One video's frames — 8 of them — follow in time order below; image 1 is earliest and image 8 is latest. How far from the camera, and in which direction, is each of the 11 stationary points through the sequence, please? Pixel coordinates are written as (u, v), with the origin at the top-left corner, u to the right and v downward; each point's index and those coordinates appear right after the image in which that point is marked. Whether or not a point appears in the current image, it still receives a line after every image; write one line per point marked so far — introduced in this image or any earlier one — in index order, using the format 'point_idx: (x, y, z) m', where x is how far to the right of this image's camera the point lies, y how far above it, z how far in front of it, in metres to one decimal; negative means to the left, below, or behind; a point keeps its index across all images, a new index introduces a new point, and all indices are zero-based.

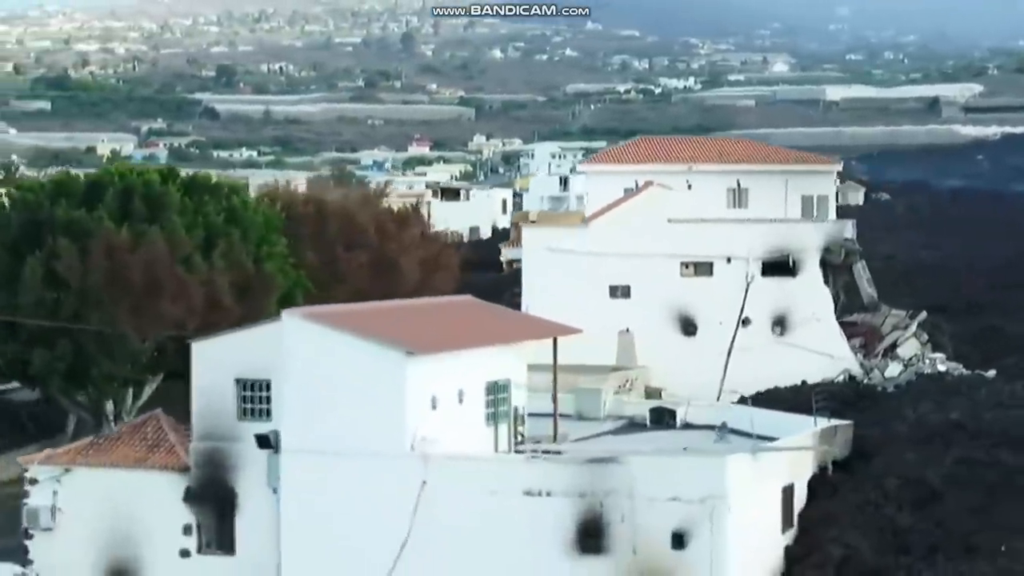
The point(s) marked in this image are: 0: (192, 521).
0: (-3.1, -2.3, +19.2) m
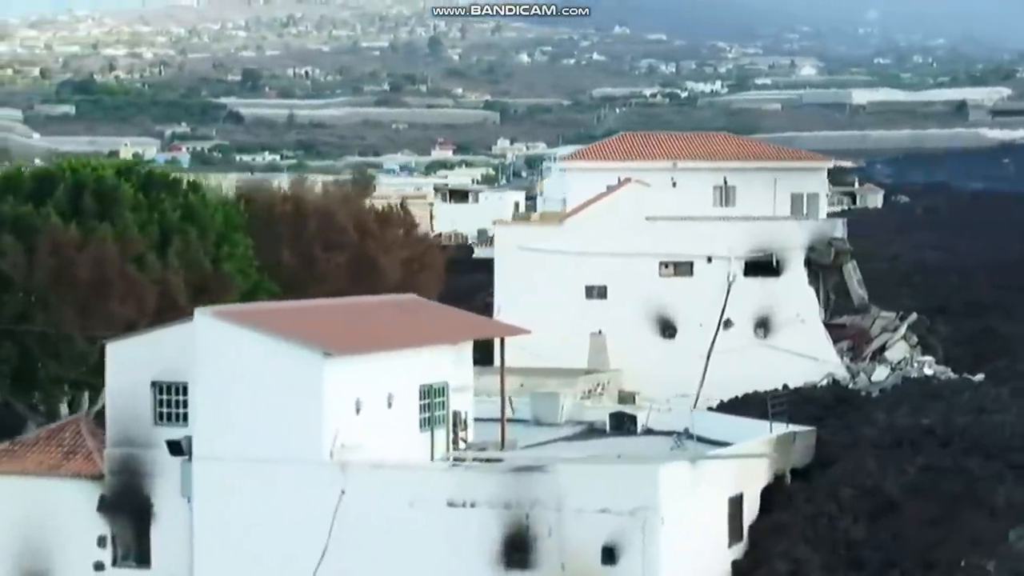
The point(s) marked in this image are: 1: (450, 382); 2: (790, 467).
0: (-3.7, -2.3, +18.1) m
1: (-0.6, -0.9, +19.2) m
2: (+2.7, -1.8, +19.2) m
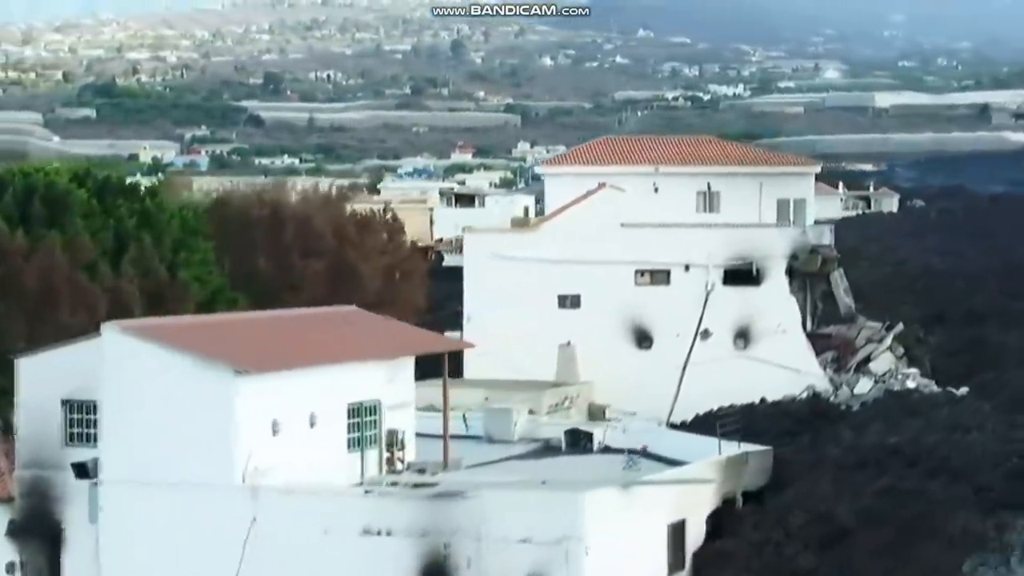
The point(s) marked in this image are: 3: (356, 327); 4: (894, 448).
0: (-4.3, -2.4, +17.2) m
1: (-1.2, -1.0, +18.3) m
2: (+2.1, -1.9, +18.2) m
3: (-1.6, -0.4, +19.1) m
4: (+3.9, -1.6, +20.0) m
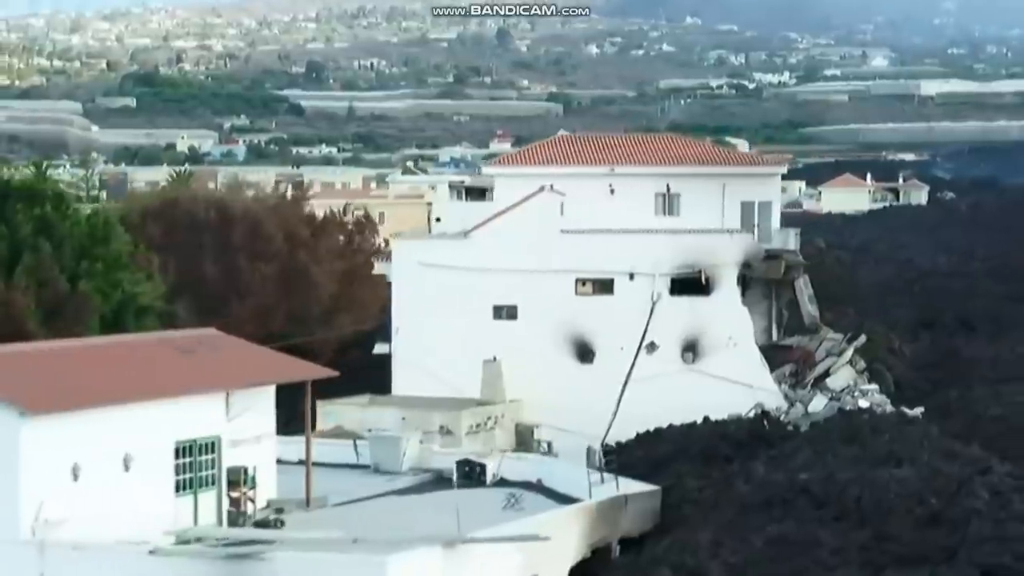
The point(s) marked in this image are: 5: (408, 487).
0: (-5.6, -2.6, +15.6) m
1: (-2.4, -1.2, +16.6) m
2: (+0.9, -2.1, +16.4) m
3: (-2.8, -0.6, +17.5) m
4: (+2.7, -1.8, +18.2) m
5: (-1.0, -2.0, +19.5) m
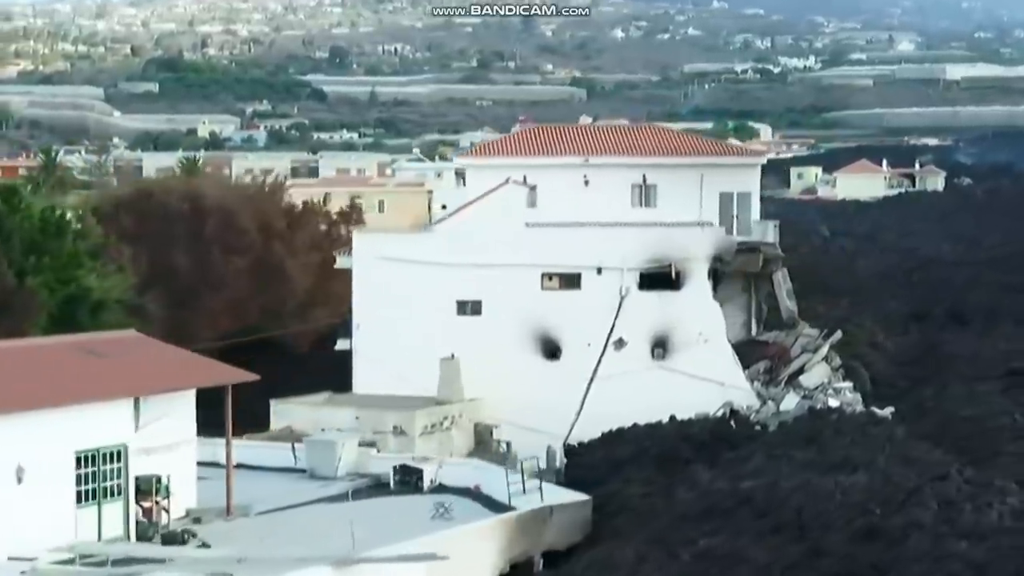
0: (-6.3, -2.6, +15.0) m
1: (-3.1, -1.3, +15.9) m
2: (+0.2, -2.1, +15.7) m
3: (-3.4, -0.6, +16.8) m
4: (+2.1, -1.8, +17.5) m
5: (-1.6, -2.0, +18.8) m
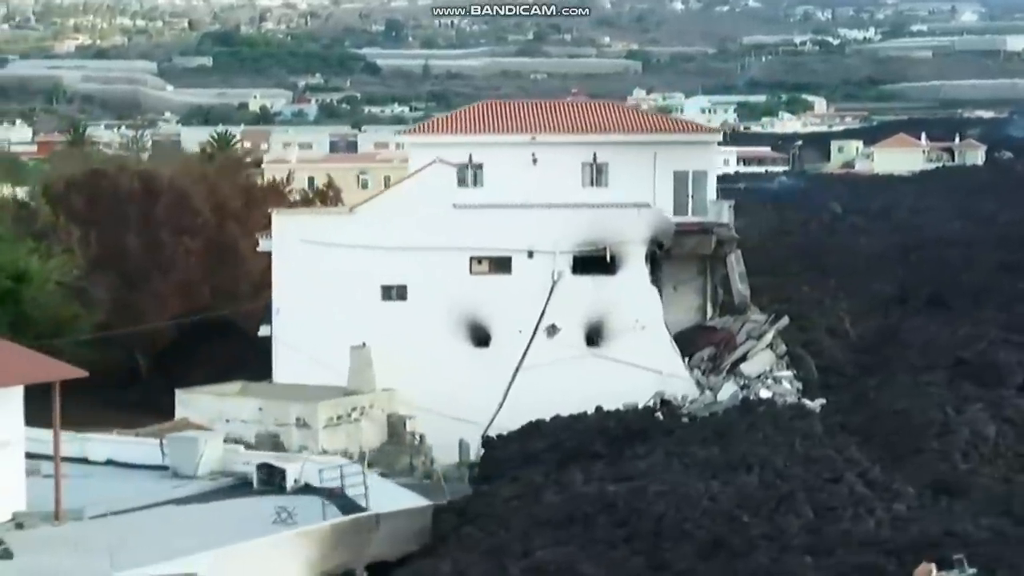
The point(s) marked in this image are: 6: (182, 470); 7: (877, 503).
0: (-7.6, -2.6, +14.2) m
1: (-4.4, -1.2, +14.9) m
2: (-1.1, -2.0, +14.7) m
3: (-4.7, -0.5, +15.8) m
4: (+0.8, -1.8, +16.4) m
5: (-2.9, -1.9, +17.8) m
6: (-3.1, -1.7, +18.5) m
7: (+3.1, -1.8, +16.8) m
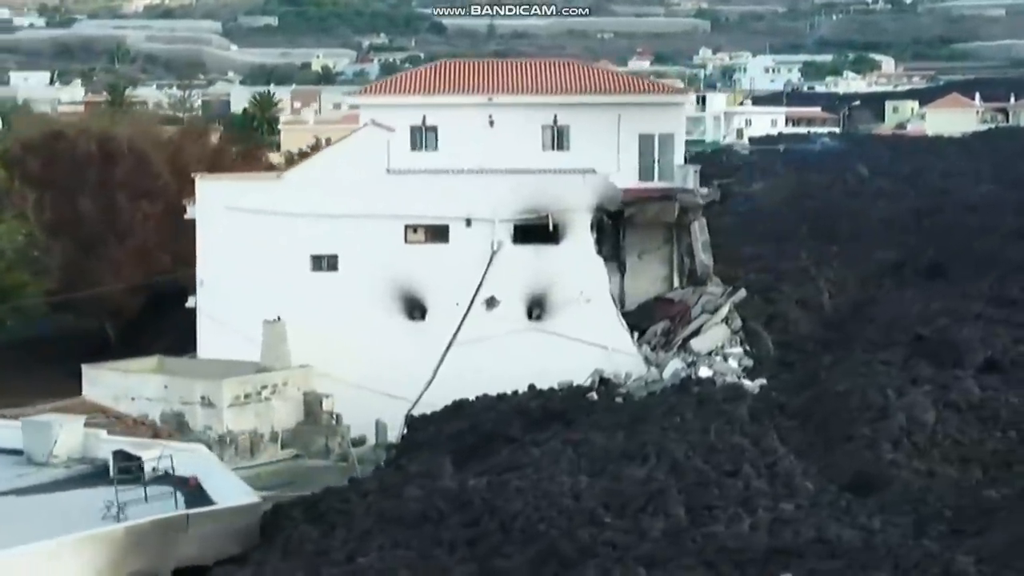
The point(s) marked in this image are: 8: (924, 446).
0: (-8.8, -2.4, +13.1) m
1: (-5.6, -1.0, +13.8) m
2: (-2.3, -1.9, +13.4) m
3: (-5.9, -0.3, +14.7) m
4: (-0.3, -1.6, +15.0) m
5: (-4.0, -1.7, +16.6) m
6: (-4.2, -1.5, +17.3) m
7: (+2.0, -1.7, +15.3) m
8: (+3.9, -1.5, +18.5) m
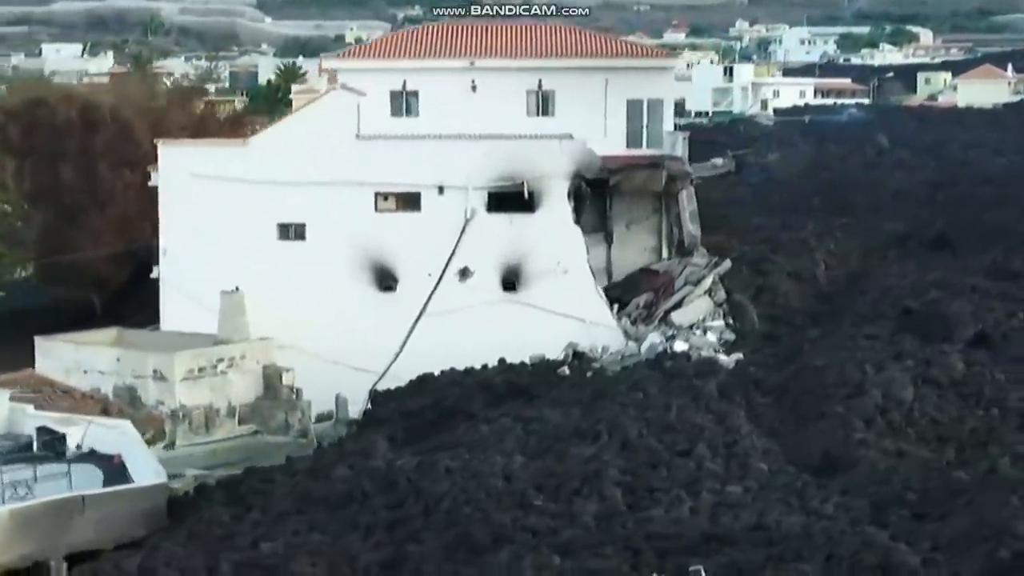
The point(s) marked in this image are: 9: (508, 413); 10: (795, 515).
0: (-9.4, -2.2, +12.5) m
1: (-6.1, -0.8, +13.0) m
2: (-2.8, -1.7, +12.6) m
3: (-6.4, -0.1, +13.9) m
4: (-0.8, -1.4, +14.1) m
5: (-4.4, -1.4, +15.7) m
6: (-4.6, -1.2, +16.5) m
7: (+1.5, -1.4, +14.4) m
8: (+3.4, -1.2, +17.5) m
9: (+0.1, -1.1, +17.9) m
10: (+1.9, -1.5, +13.2) m
